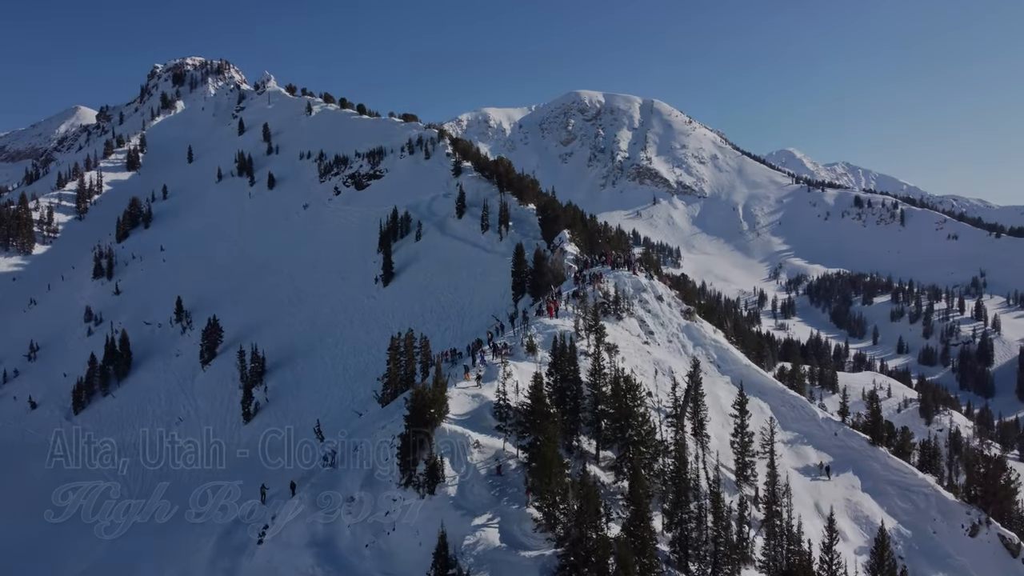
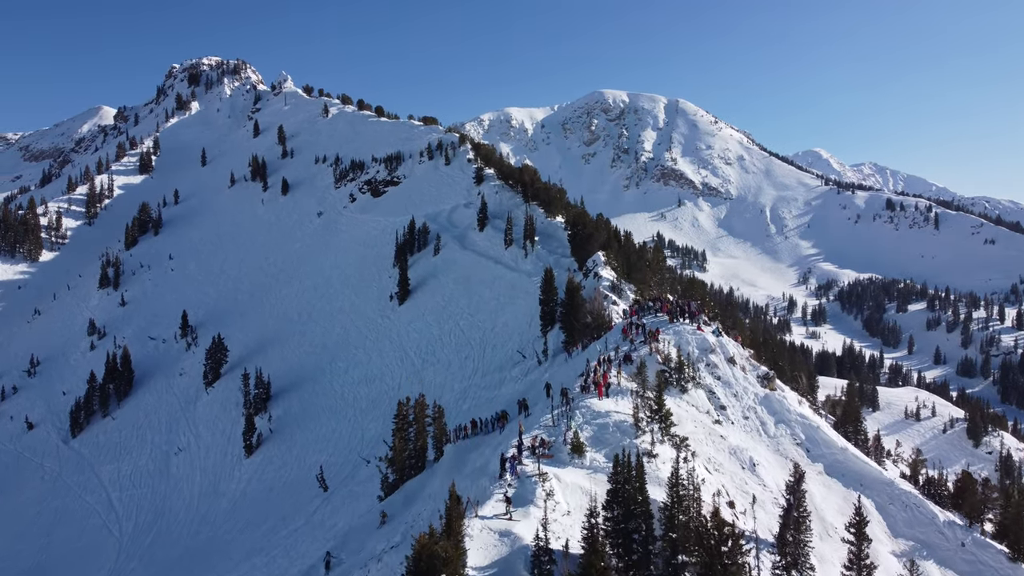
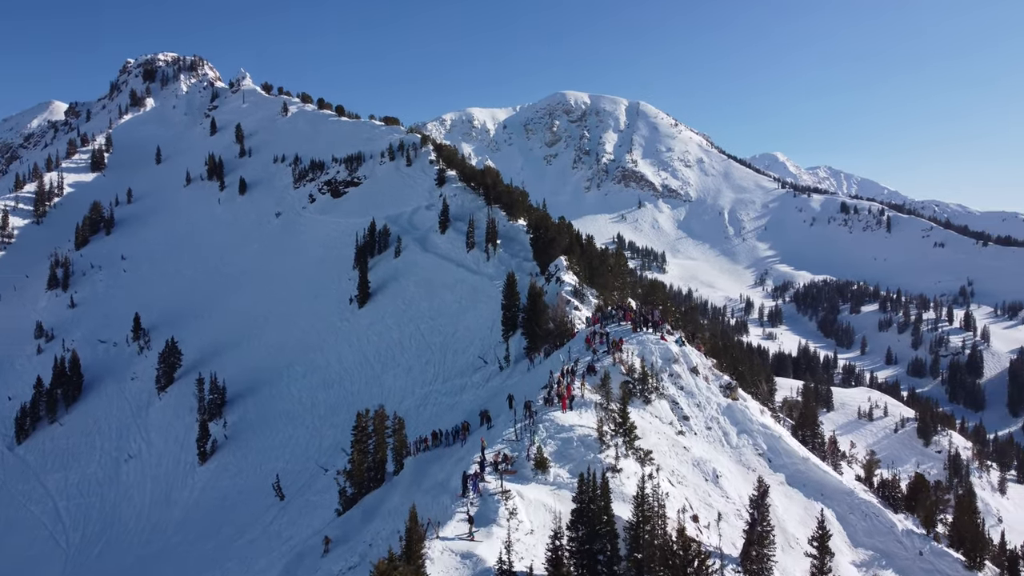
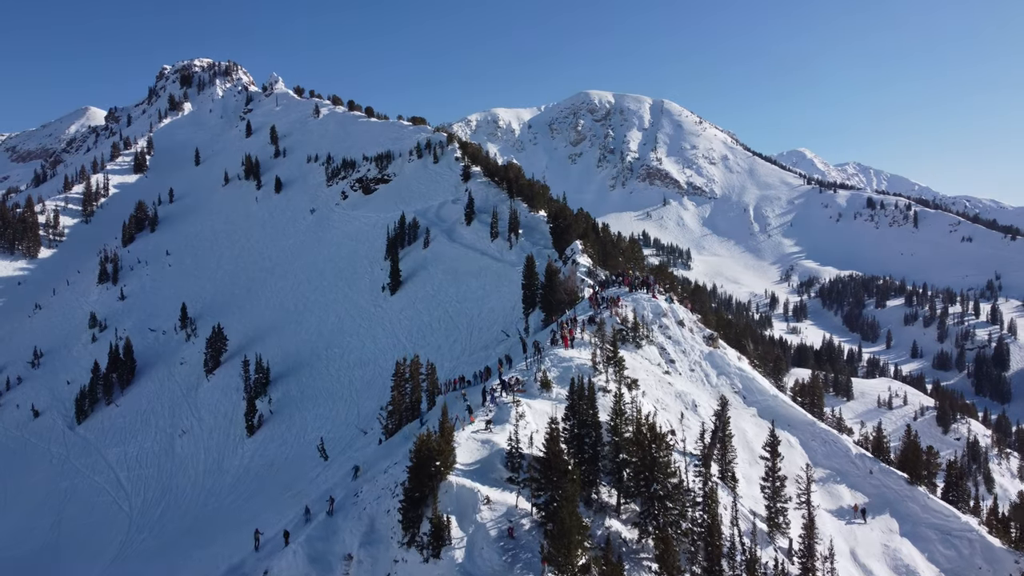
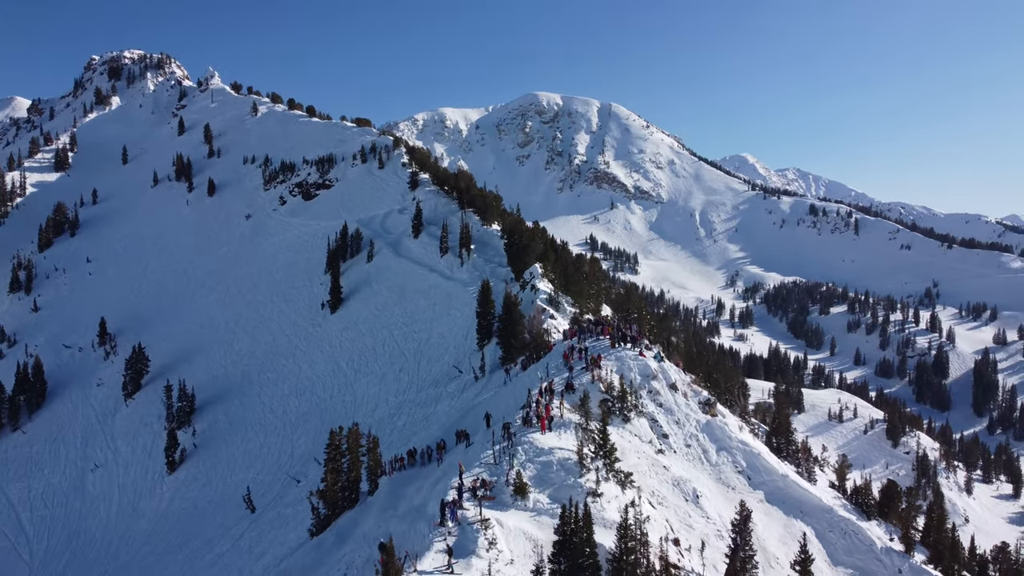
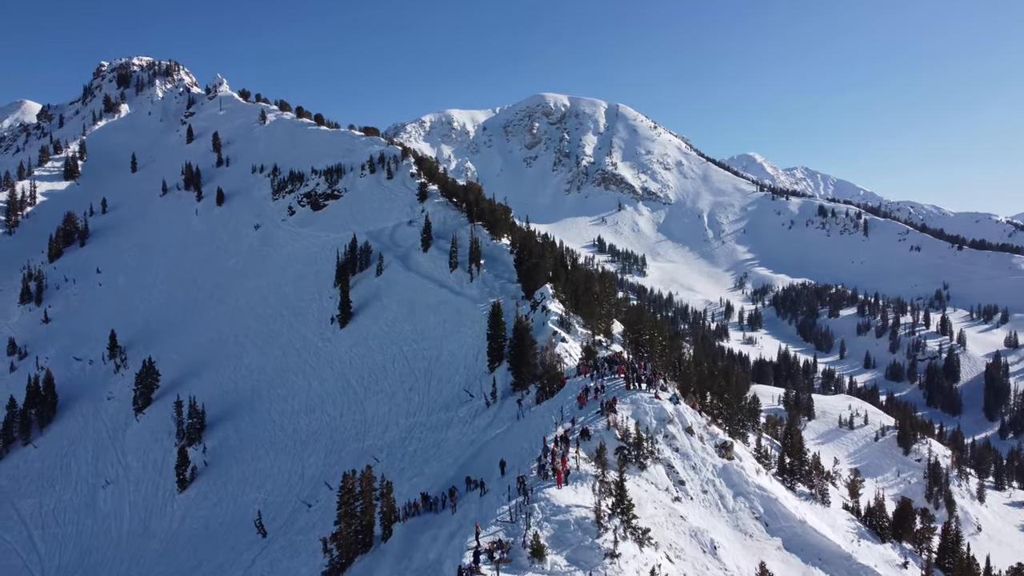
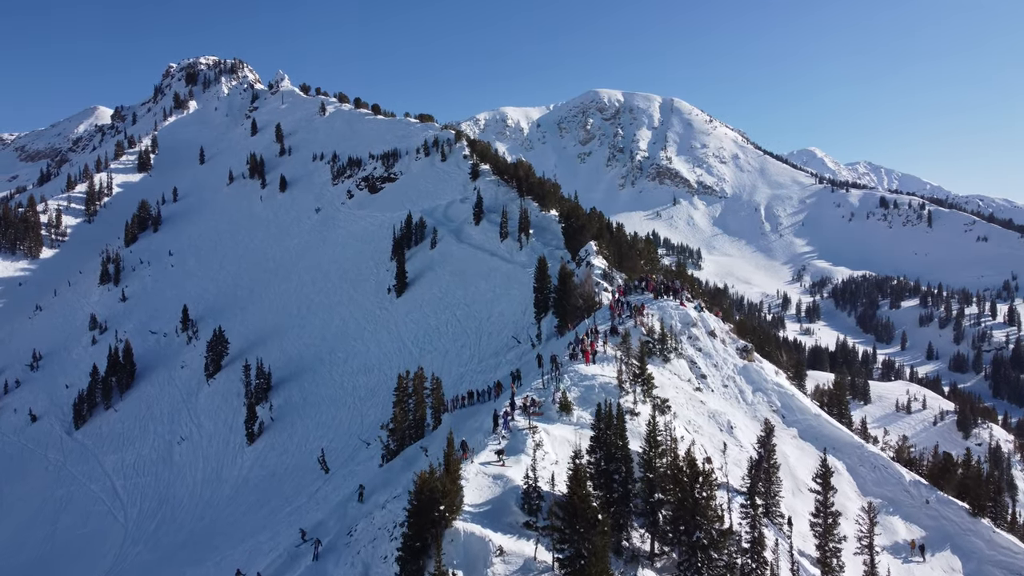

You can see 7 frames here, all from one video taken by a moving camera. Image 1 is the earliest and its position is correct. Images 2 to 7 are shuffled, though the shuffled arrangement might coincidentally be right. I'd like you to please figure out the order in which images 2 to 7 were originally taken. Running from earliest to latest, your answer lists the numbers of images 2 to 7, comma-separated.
4, 7, 2, 3, 5, 6
